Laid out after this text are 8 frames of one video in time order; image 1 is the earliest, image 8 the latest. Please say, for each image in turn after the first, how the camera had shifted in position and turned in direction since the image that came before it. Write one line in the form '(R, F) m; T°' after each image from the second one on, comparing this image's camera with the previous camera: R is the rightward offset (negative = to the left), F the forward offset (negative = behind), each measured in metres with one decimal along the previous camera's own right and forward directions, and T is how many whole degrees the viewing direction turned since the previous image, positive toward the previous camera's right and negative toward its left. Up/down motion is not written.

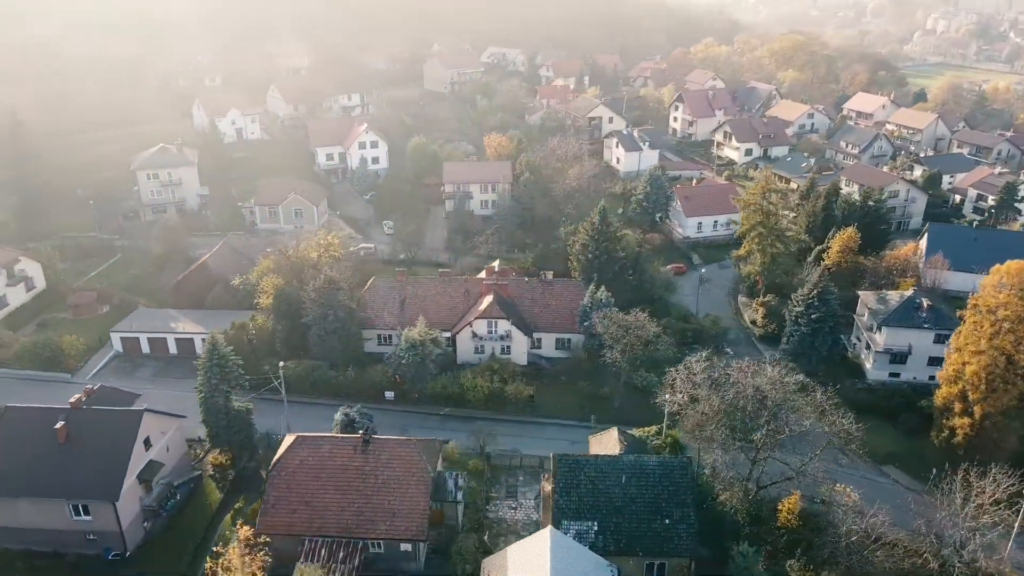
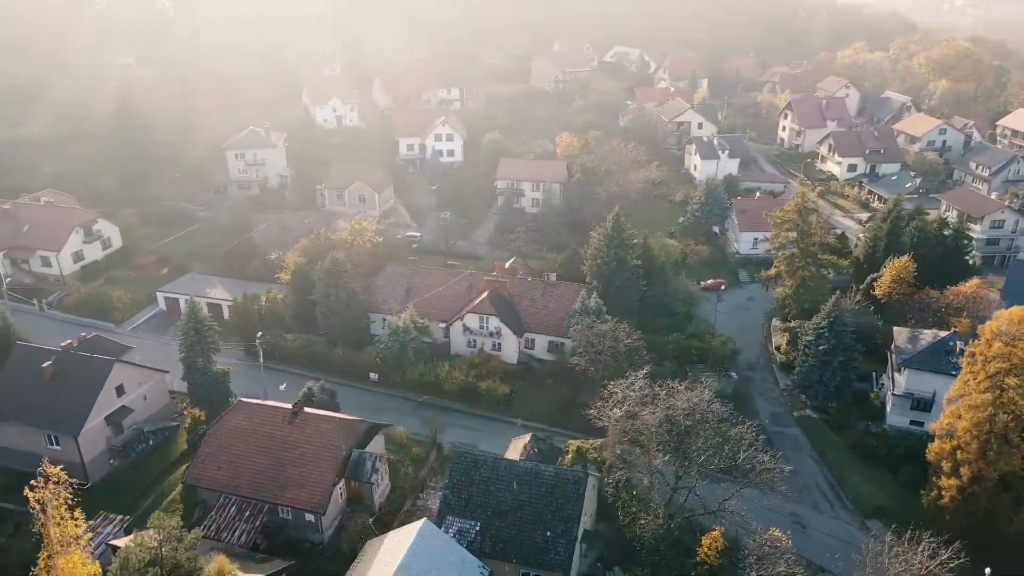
(+7.2, +0.6) m; -12°
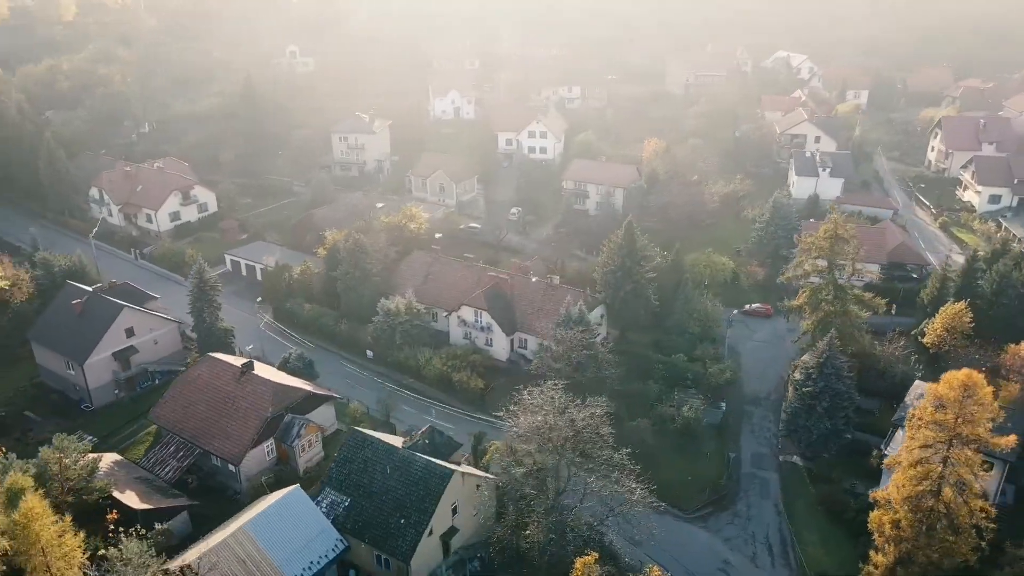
(+8.8, +1.0) m; -15°
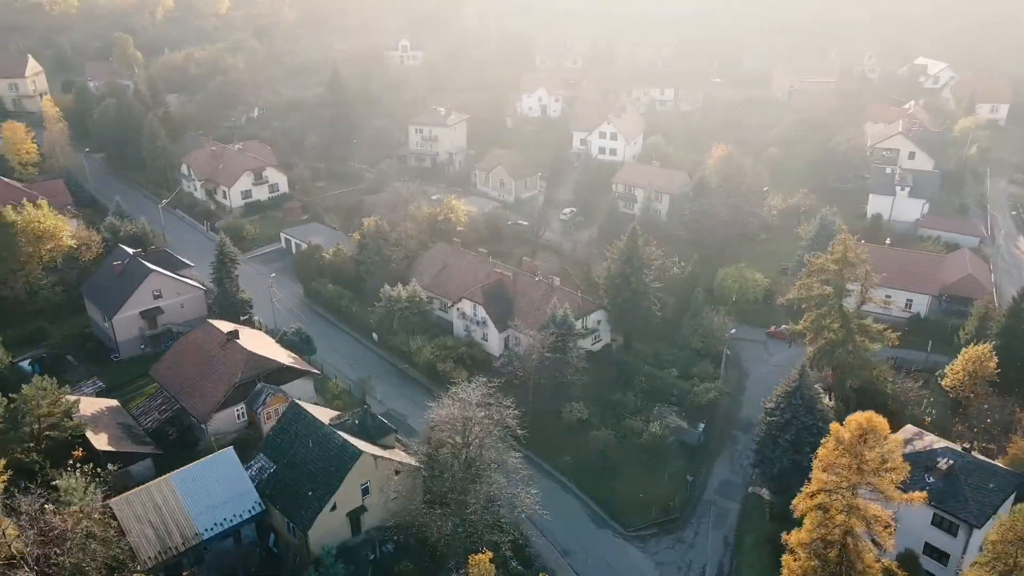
(+6.7, +0.5) m; -11°
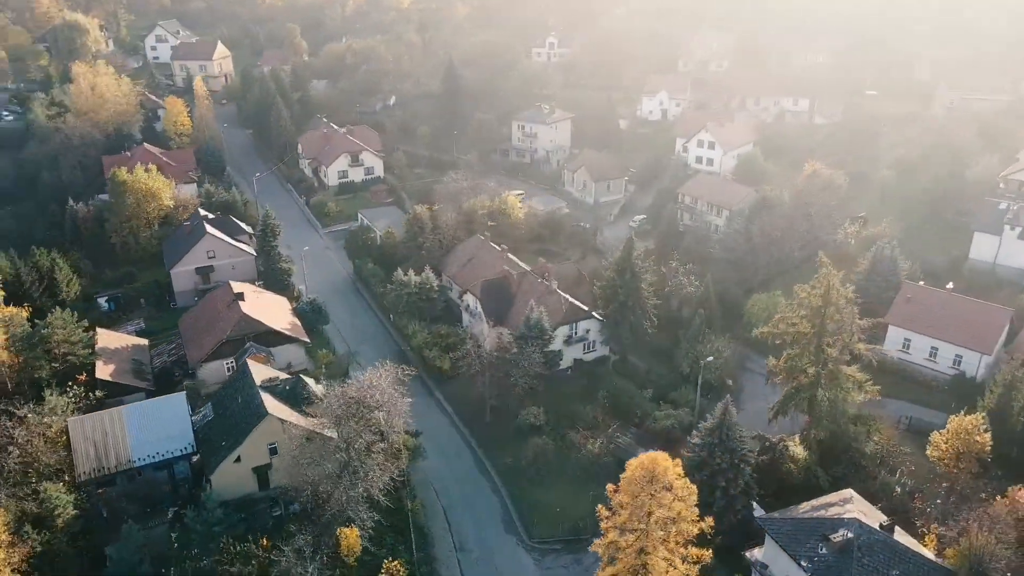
(+9.1, +1.0) m; -15°
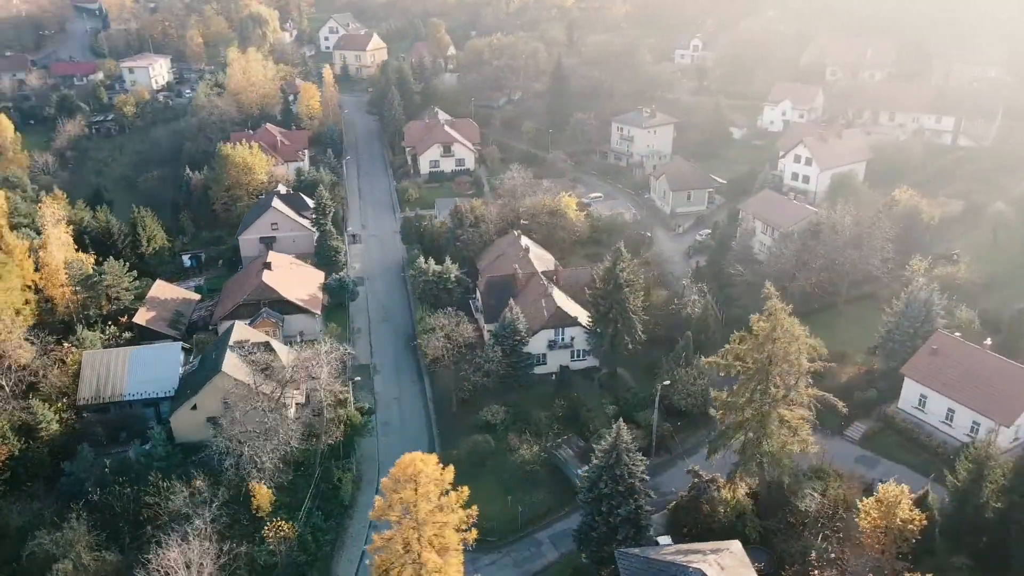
(+8.7, +0.9) m; -15°
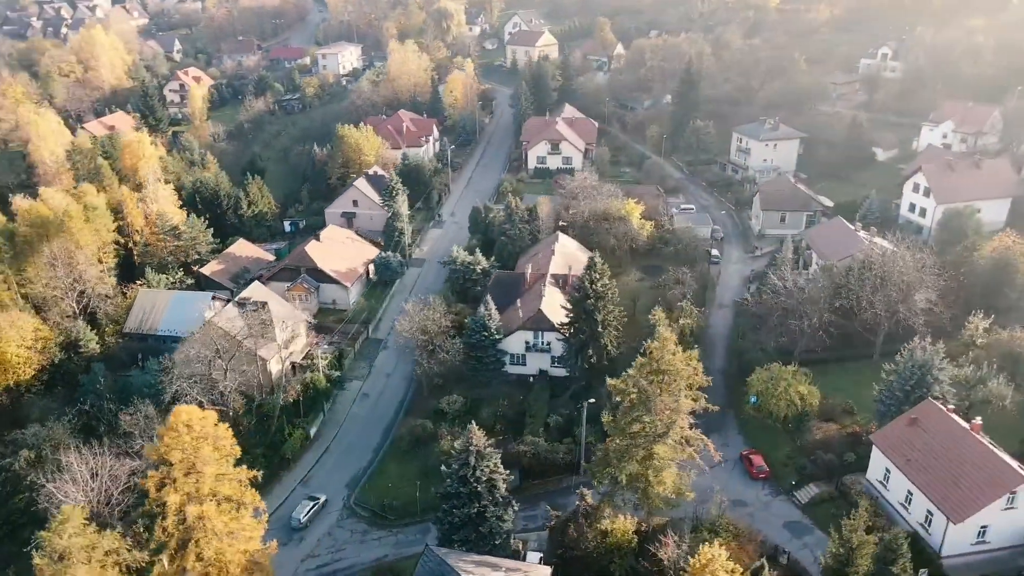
(+10.2, +1.3) m; -17°
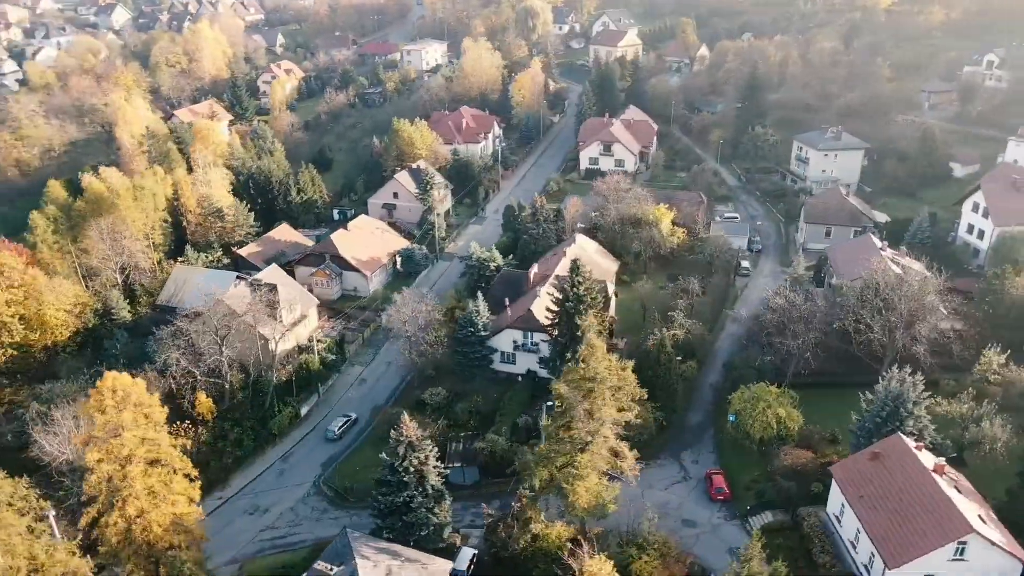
(+5.1, +0.3) m; -9°
